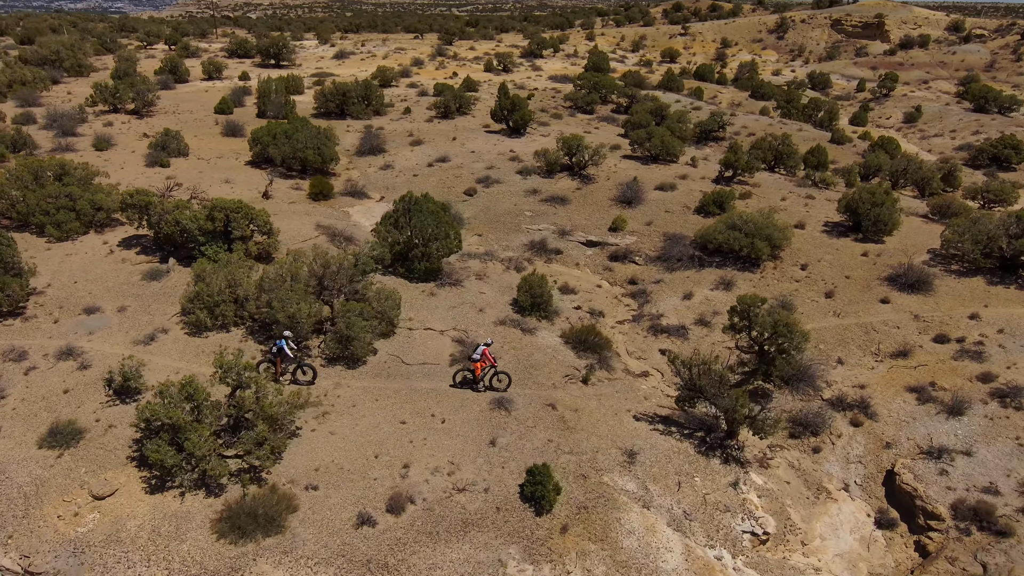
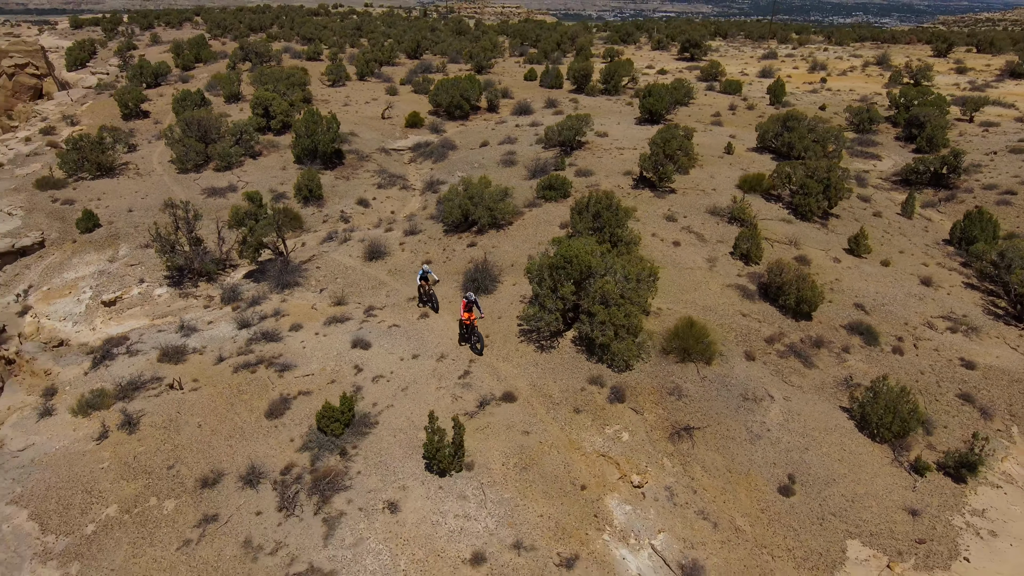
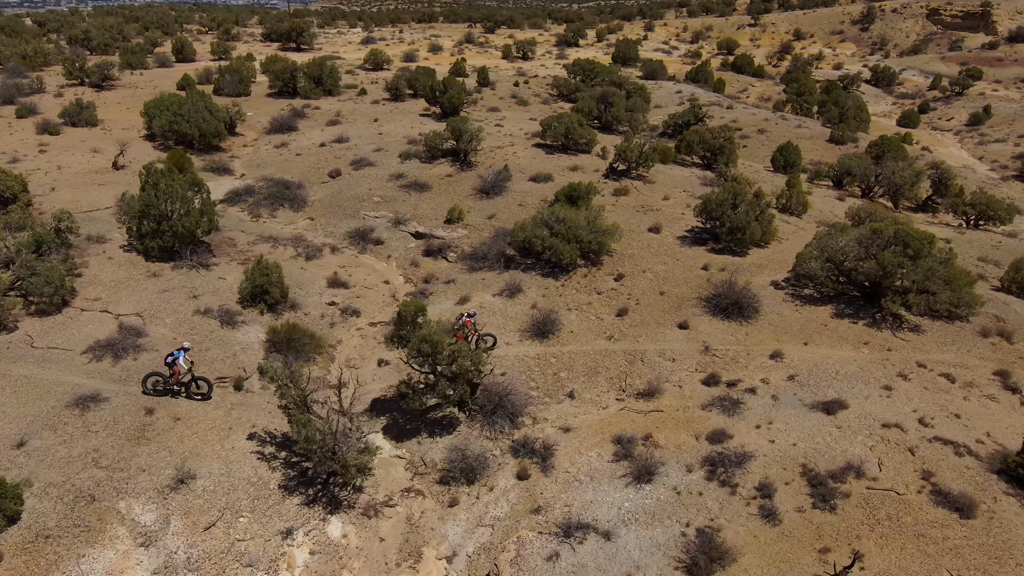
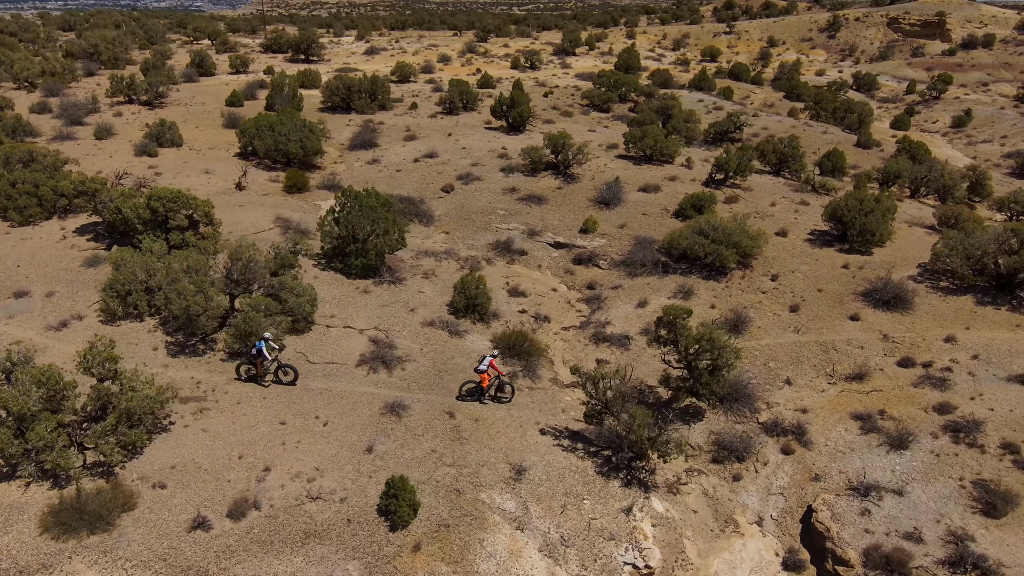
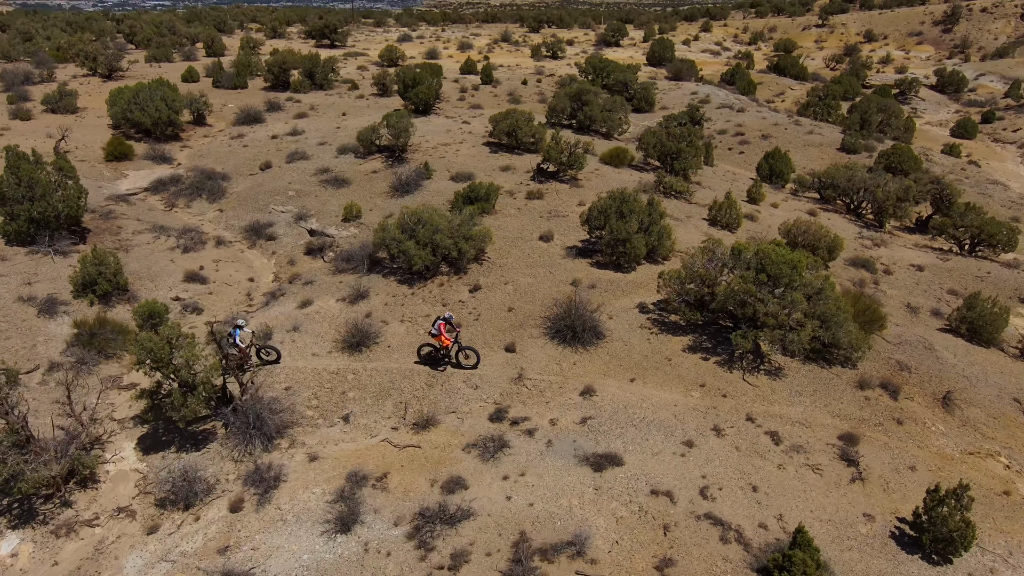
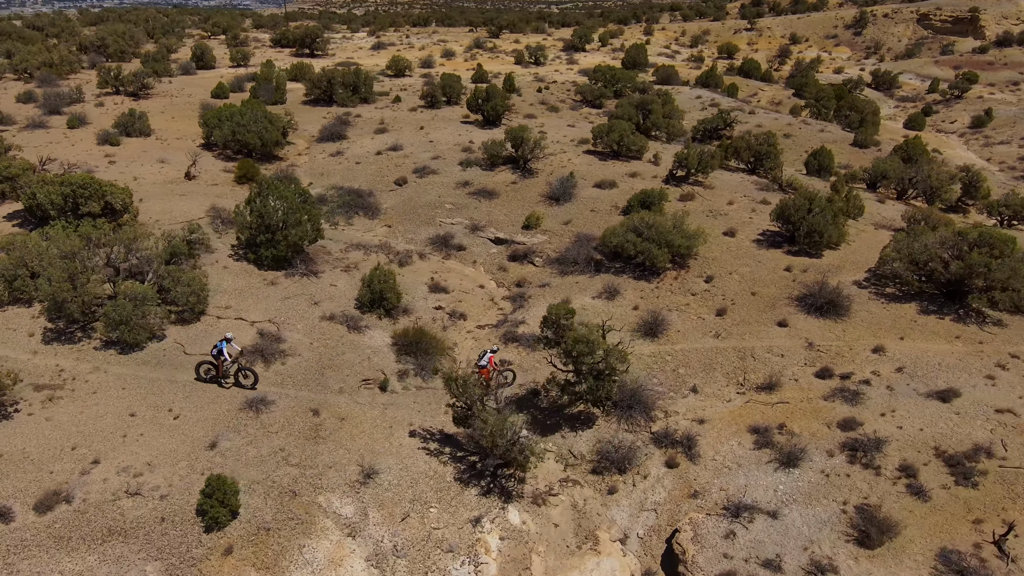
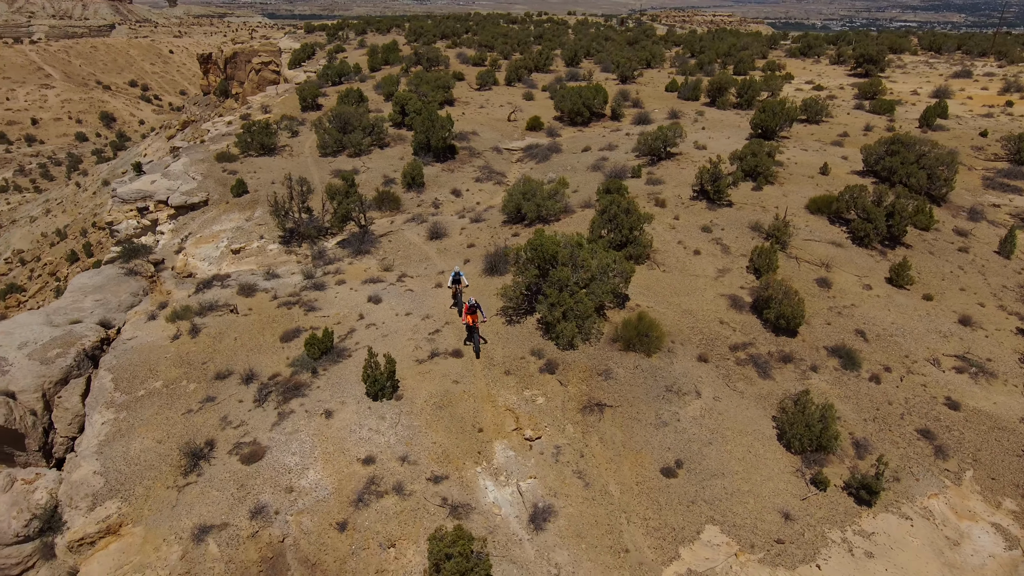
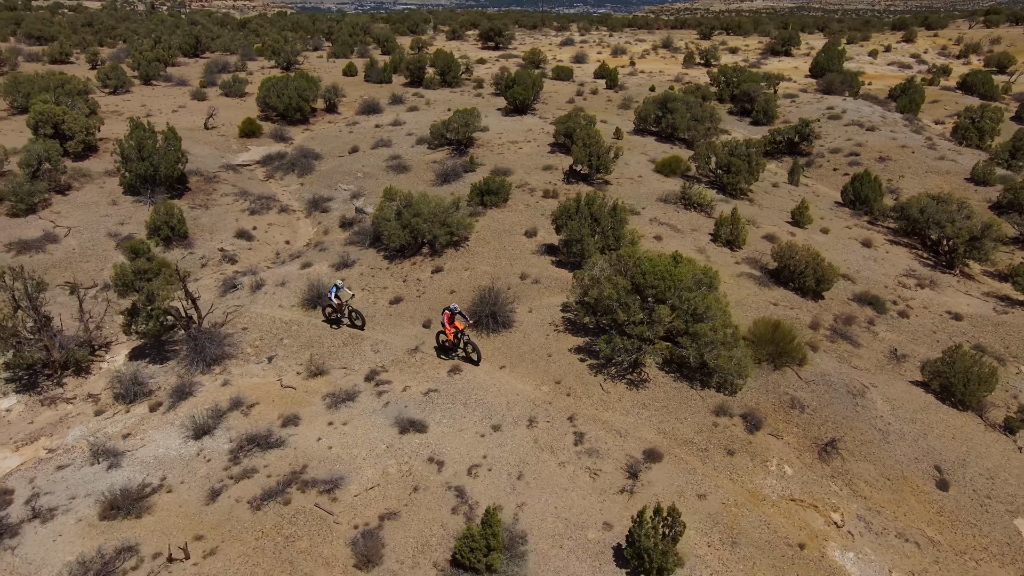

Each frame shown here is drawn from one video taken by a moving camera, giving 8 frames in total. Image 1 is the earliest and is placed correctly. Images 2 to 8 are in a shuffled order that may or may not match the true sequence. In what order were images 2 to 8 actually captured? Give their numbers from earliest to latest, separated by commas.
4, 6, 3, 5, 8, 2, 7
